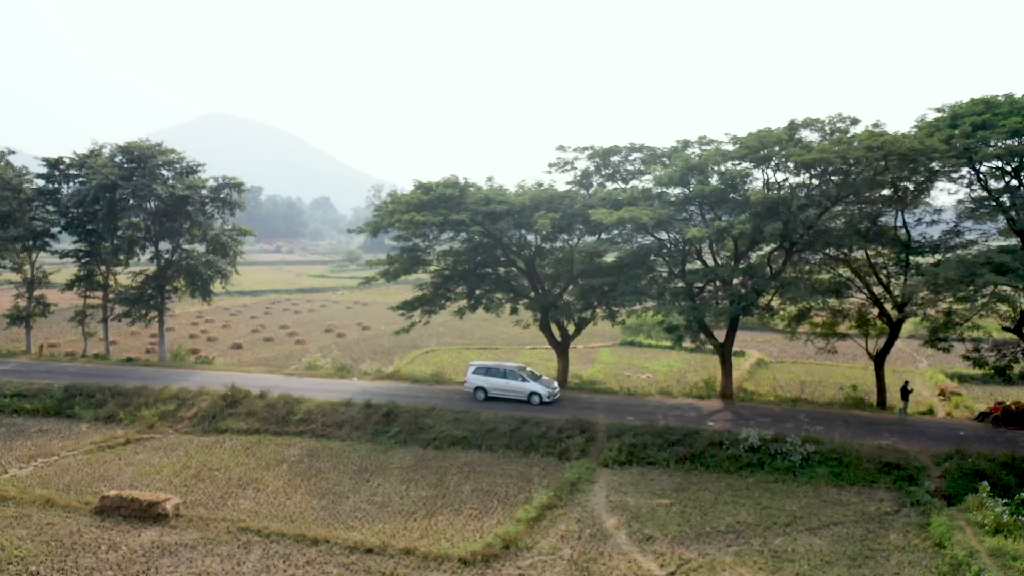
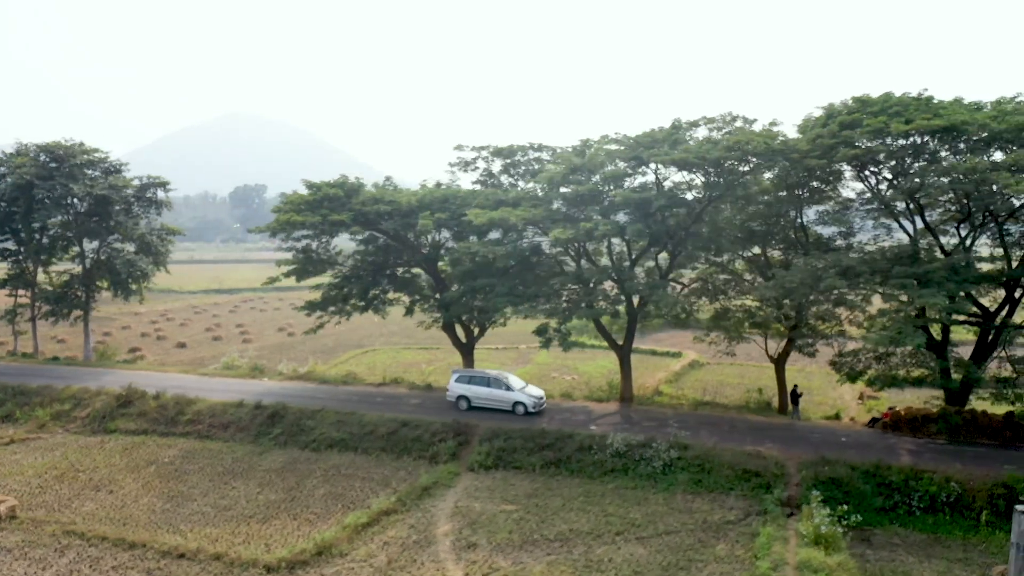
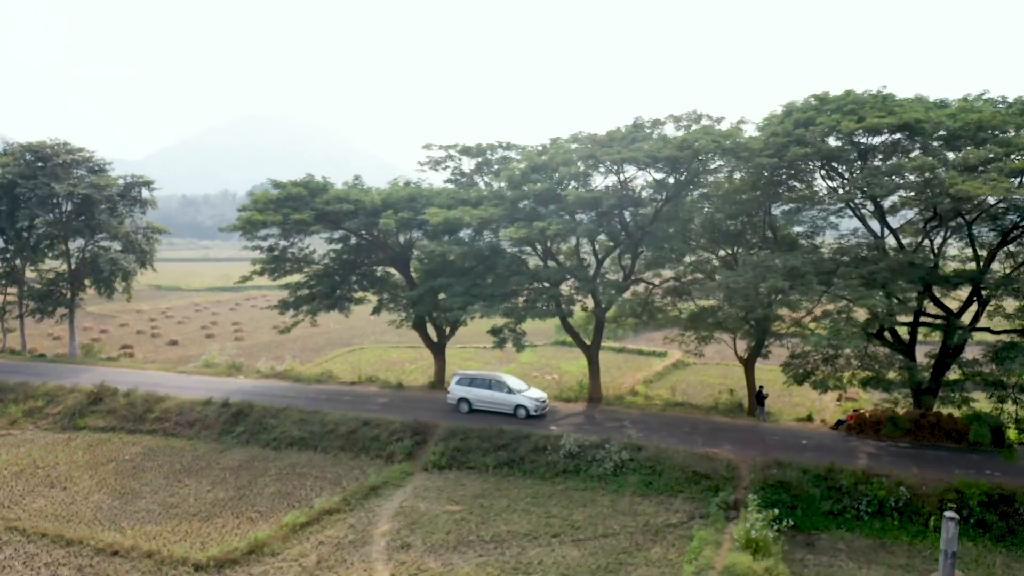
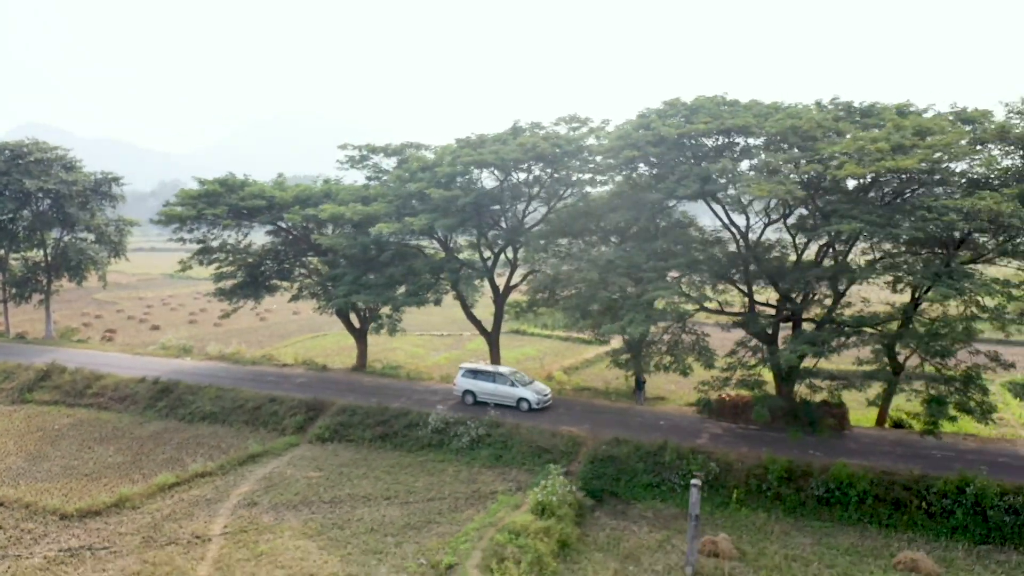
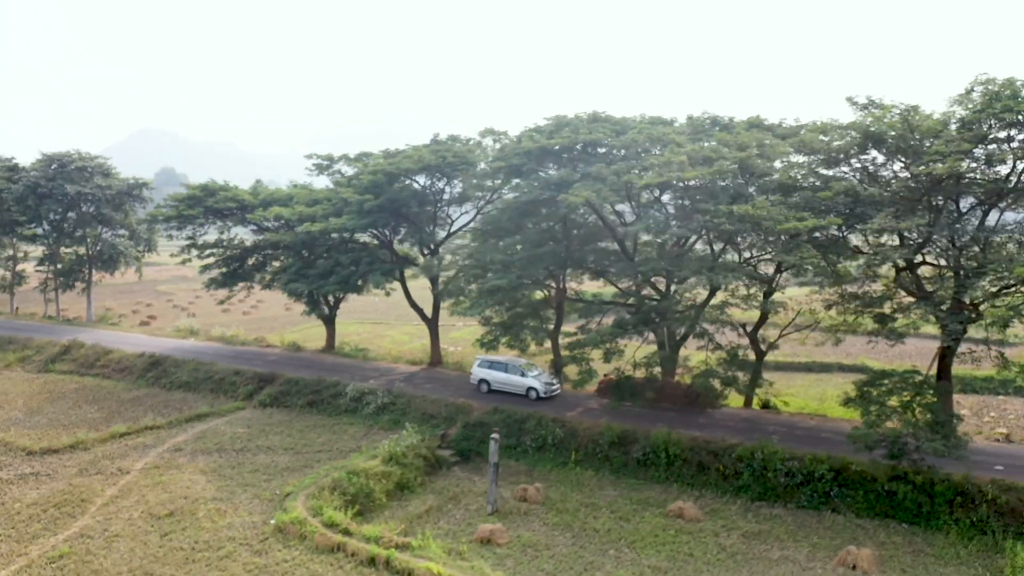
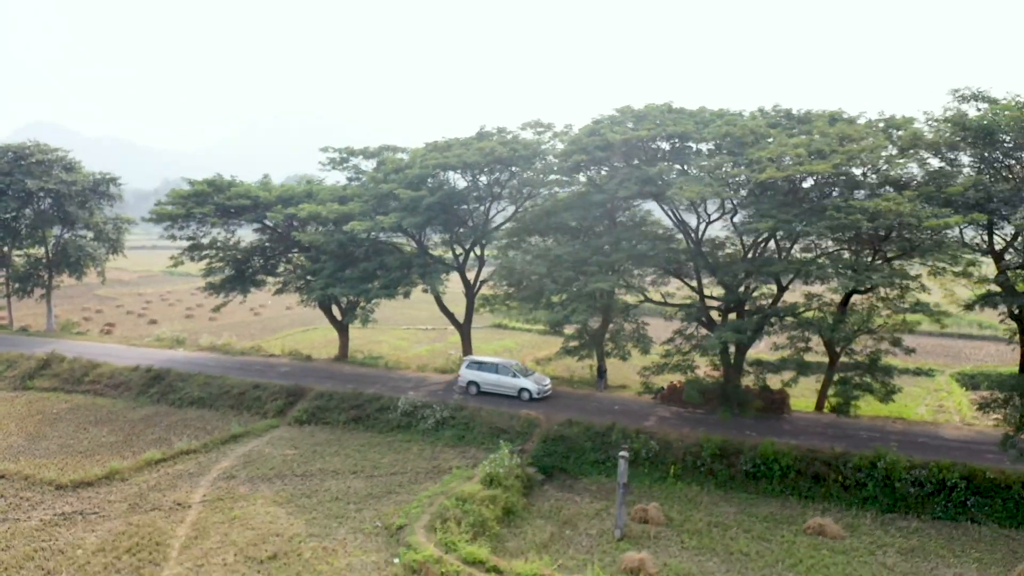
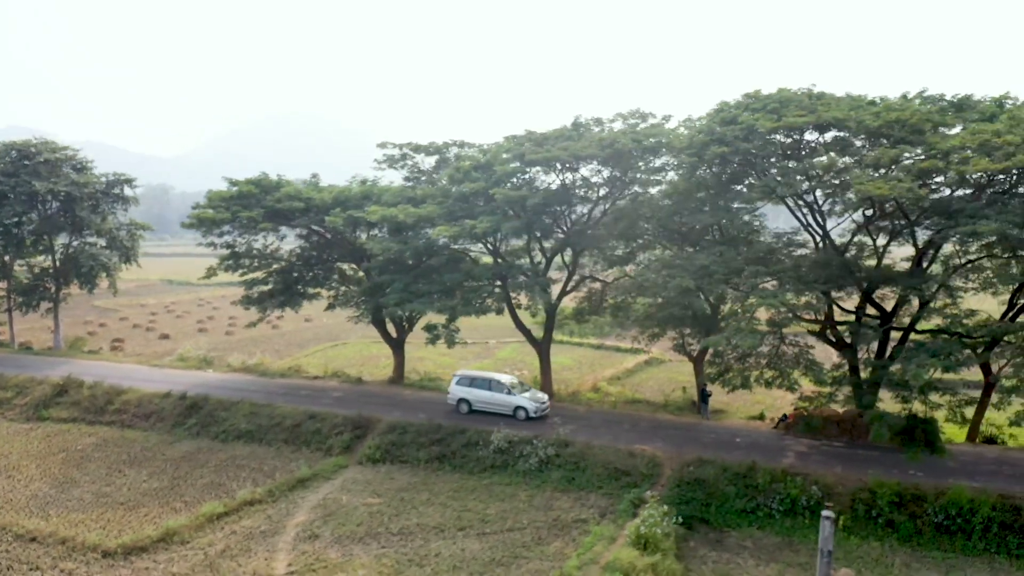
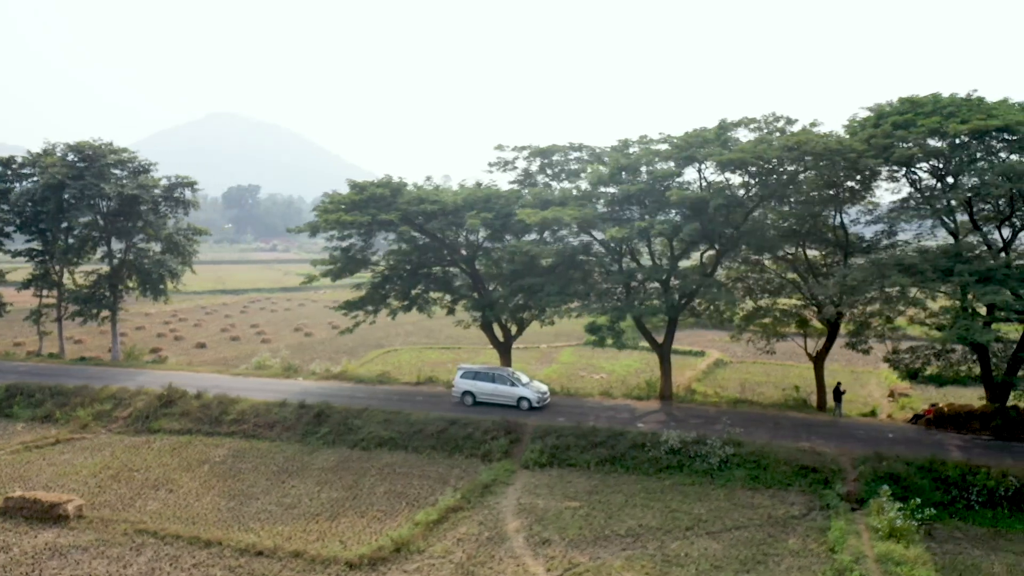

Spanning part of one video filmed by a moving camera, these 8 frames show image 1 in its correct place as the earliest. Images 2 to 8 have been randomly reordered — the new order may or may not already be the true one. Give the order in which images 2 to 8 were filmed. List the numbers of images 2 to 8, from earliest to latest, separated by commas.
8, 2, 3, 7, 4, 6, 5
